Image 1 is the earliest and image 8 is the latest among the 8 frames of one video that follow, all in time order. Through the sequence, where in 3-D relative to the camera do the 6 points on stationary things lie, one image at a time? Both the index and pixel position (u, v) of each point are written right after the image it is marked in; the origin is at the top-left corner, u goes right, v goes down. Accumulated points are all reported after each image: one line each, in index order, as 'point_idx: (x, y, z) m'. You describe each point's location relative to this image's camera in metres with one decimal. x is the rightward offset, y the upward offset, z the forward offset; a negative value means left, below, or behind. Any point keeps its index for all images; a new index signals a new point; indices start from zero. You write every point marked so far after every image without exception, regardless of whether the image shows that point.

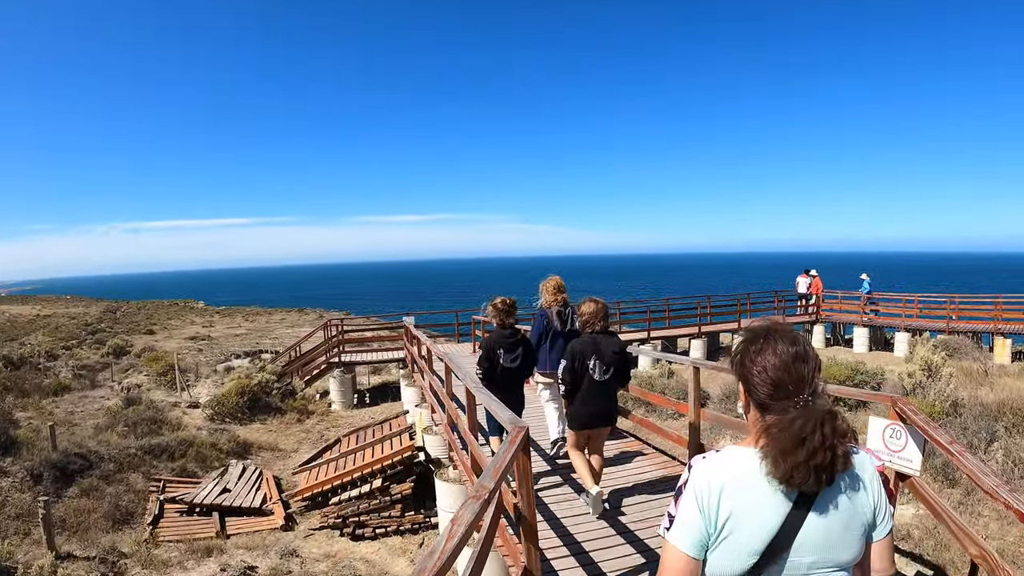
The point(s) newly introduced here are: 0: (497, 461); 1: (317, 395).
0: (-0.1, -0.8, +2.4) m
1: (-5.7, -3.2, +15.5) m
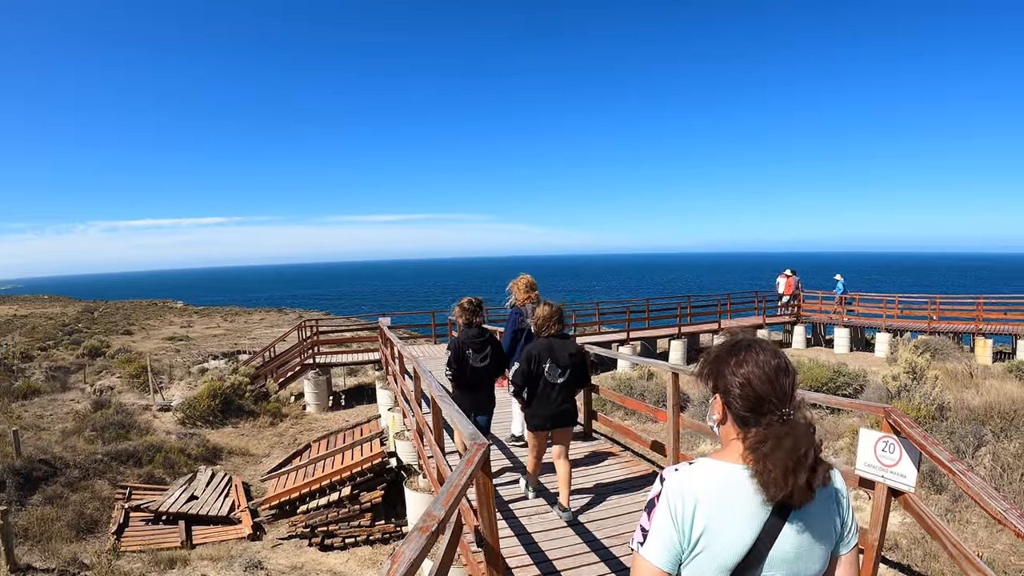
0: (-0.2, -0.8, +2.2) m
1: (-6.2, -3.2, +15.1) m
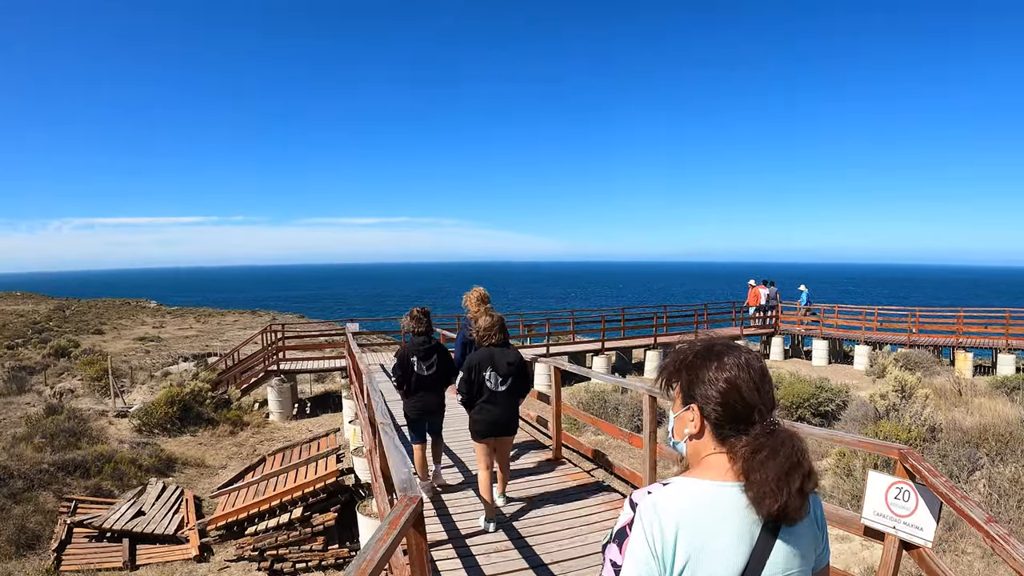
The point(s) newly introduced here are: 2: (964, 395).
0: (-0.5, -0.8, +1.7) m
1: (-6.8, -3.2, +14.5) m
2: (+8.8, -2.1, +10.4) m
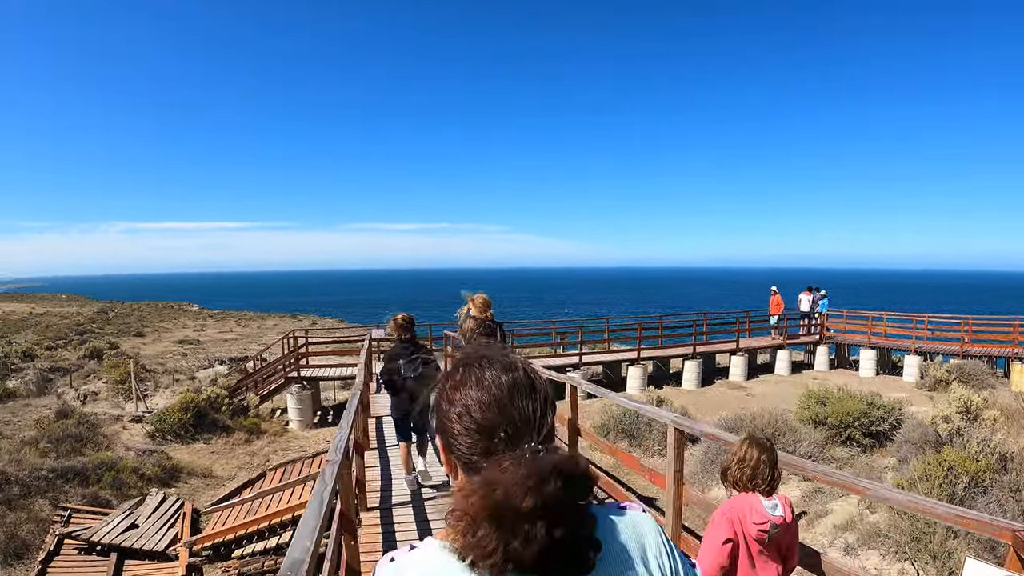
0: (-0.7, -0.8, +1.1) m
1: (-6.3, -3.3, +14.2) m
2: (+9.1, -2.2, +9.3) m
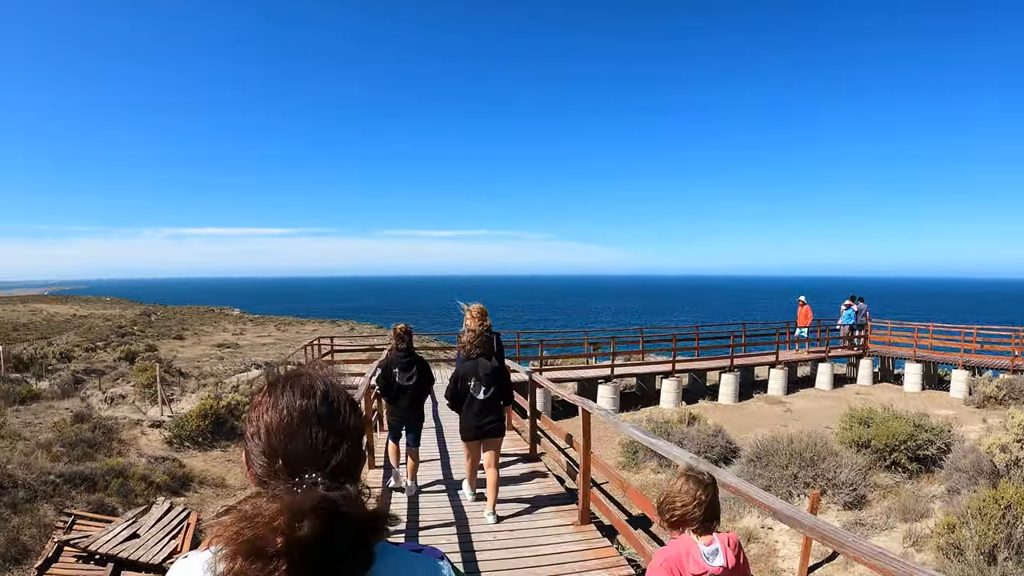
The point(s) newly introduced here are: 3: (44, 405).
0: (-0.9, -0.9, +0.8) m
1: (-5.8, -3.5, +14.1) m
2: (+9.3, -2.5, +8.3) m
3: (-11.5, -2.9, +13.1) m
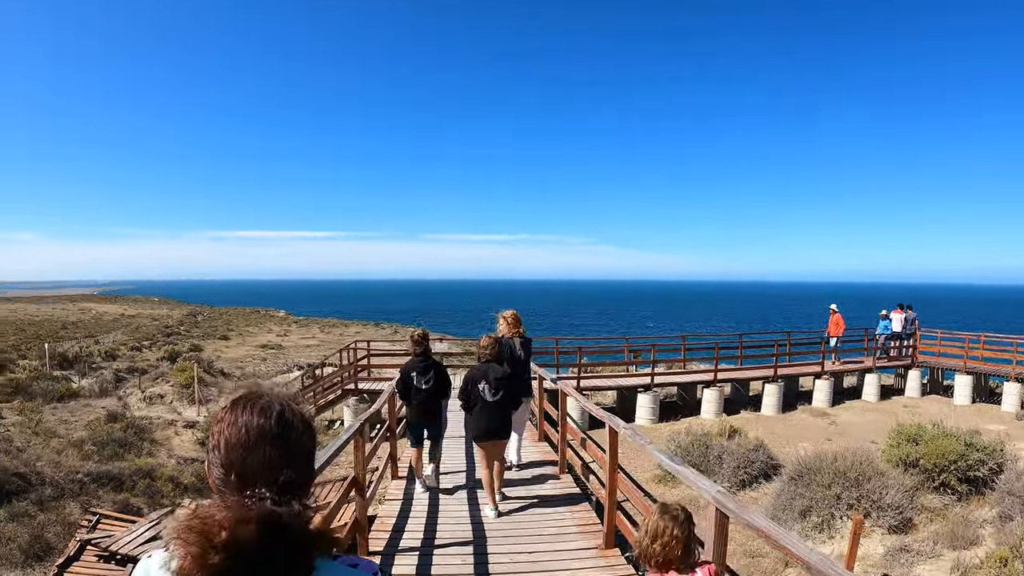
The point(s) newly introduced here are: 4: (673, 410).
0: (-1.1, -0.9, +0.6) m
1: (-5.2, -3.6, +14.2) m
2: (+9.5, -2.6, +7.5) m
3: (-10.9, -2.9, +13.5) m
4: (+5.7, -4.4, +19.5) m
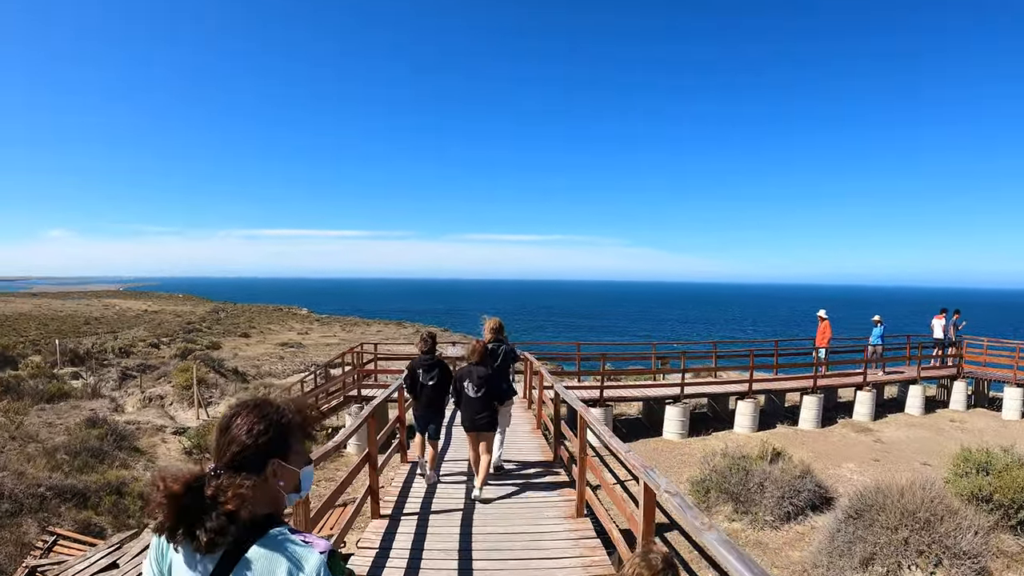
0: (-1.3, -0.9, -0.5) m
1: (-4.9, -3.5, +13.3) m
2: (+9.6, -2.8, +6.0) m
3: (-10.6, -2.8, +12.8) m
4: (+6.2, -4.5, +18.1) m
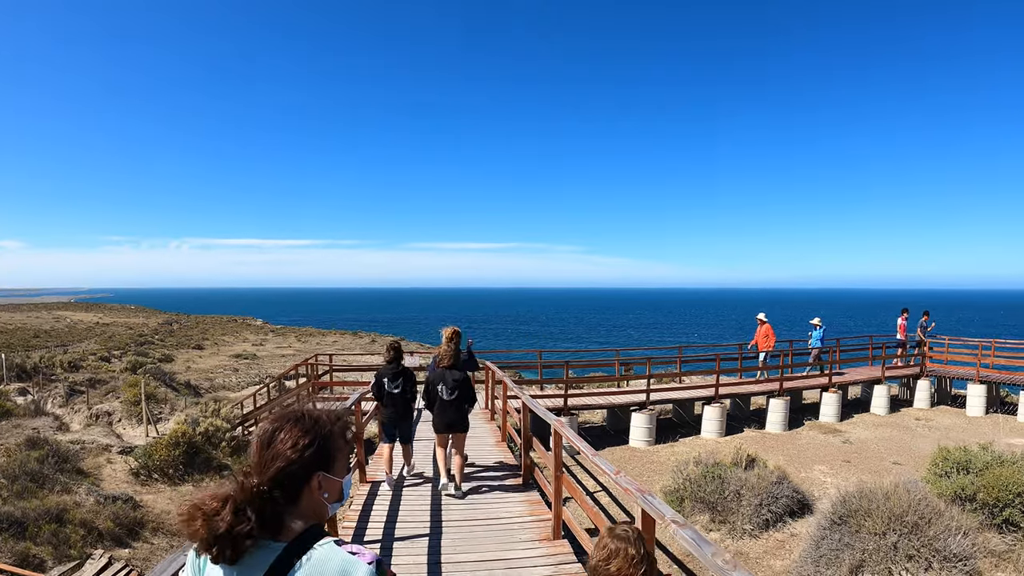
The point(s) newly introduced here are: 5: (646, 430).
0: (-0.9, -0.7, -1.1) m
1: (-5.2, -3.6, +12.4) m
2: (+9.6, -2.6, +6.0) m
3: (-10.9, -3.0, +11.6) m
4: (+5.5, -4.6, +17.8) m
5: (+4.3, -4.1, +15.6) m
